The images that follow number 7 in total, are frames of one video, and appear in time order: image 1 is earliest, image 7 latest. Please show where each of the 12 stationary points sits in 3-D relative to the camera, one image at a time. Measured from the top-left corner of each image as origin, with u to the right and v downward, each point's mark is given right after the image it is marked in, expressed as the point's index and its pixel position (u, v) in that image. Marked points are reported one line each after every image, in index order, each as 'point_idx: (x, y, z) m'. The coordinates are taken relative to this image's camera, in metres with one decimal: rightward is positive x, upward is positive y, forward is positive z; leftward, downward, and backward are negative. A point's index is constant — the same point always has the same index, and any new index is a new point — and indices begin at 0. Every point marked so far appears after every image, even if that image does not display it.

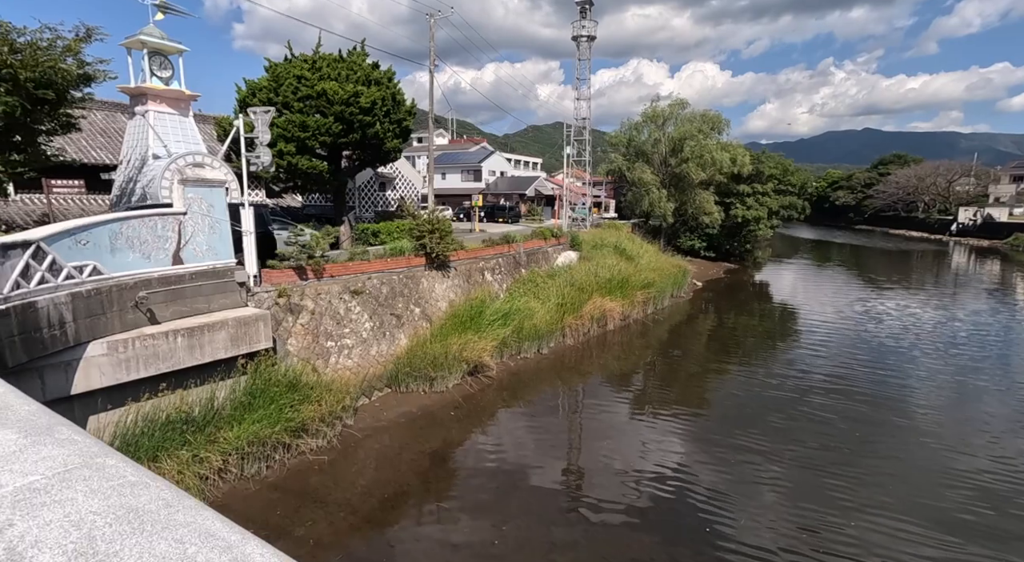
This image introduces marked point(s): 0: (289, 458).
0: (-3.3, -2.6, +8.4) m
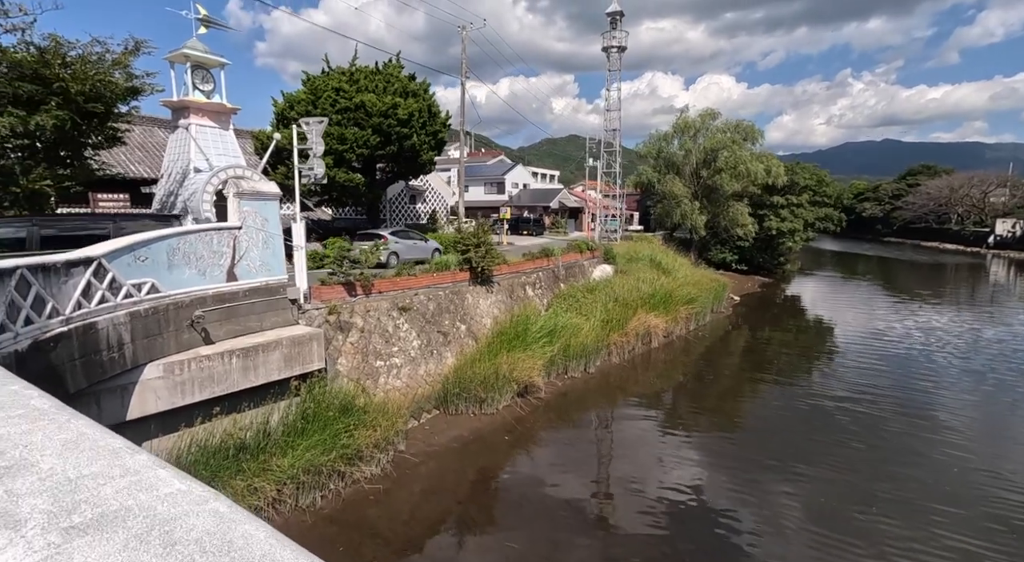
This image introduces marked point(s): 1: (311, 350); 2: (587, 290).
0: (-2.3, -2.8, +7.9) m
1: (-3.0, -1.0, +8.5) m
2: (+2.1, -0.3, +16.9) m
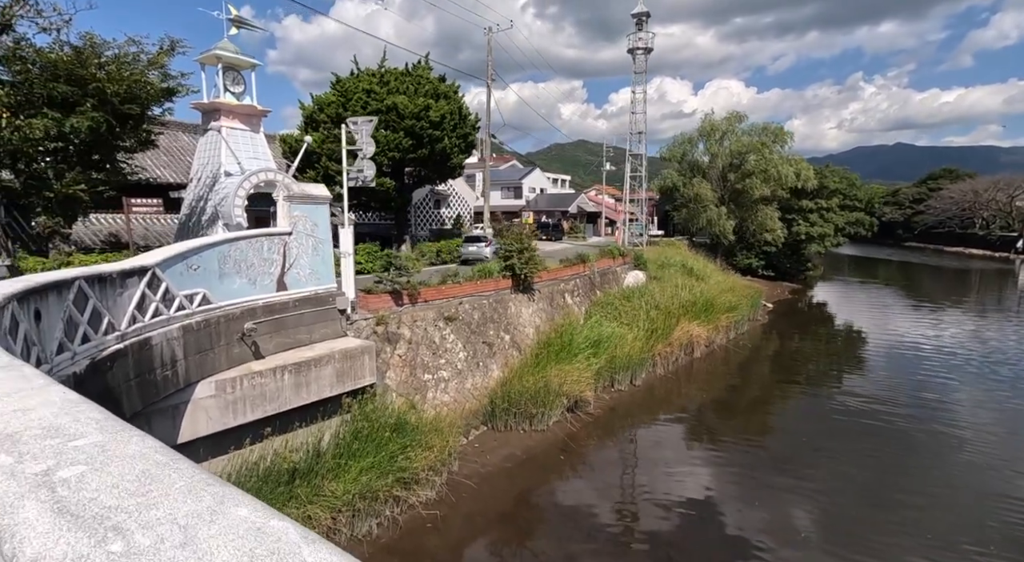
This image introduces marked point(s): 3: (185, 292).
0: (-1.4, -3.0, +7.4) m
1: (-2.1, -1.2, +8.0) m
2: (+3.1, -0.5, +16.3) m
3: (-3.4, -0.1, +6.0) m
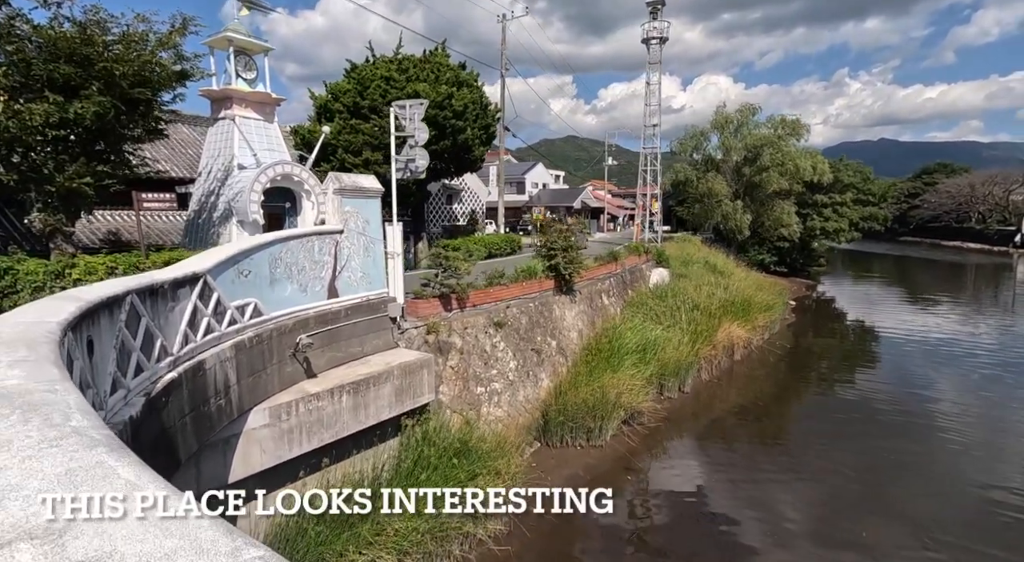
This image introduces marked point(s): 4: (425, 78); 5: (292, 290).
0: (-0.5, -3.0, +6.5) m
1: (-1.1, -1.2, +7.0) m
2: (+3.9, -0.4, +15.4) m
3: (-2.4, -0.2, +5.0) m
4: (-2.6, +6.2, +17.4) m
5: (-2.3, -0.1, +5.9) m
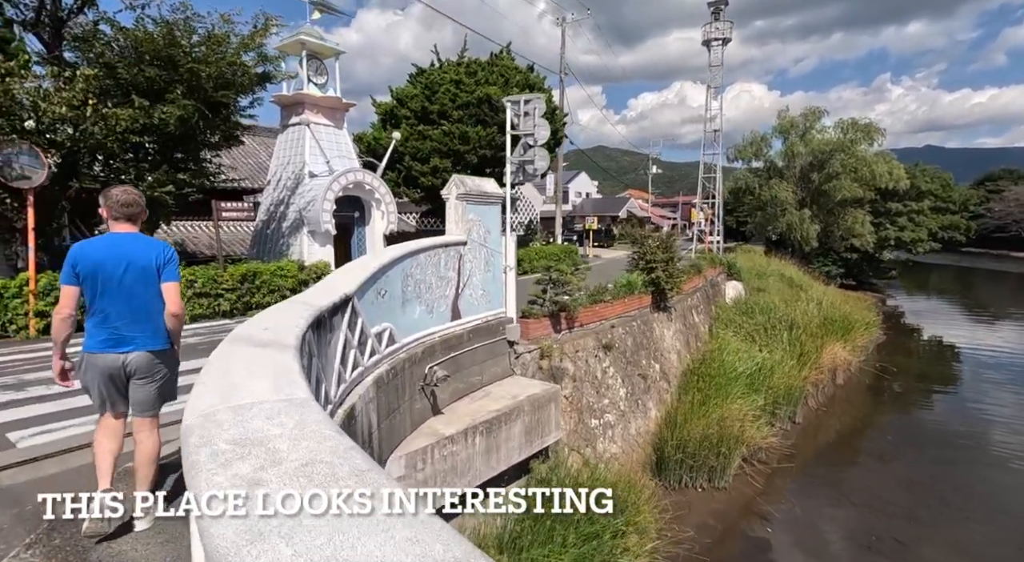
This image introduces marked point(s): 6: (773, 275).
0: (+1.0, -3.2, +5.5) m
1: (+0.4, -1.4, +6.1) m
2: (+5.9, -0.8, +14.2) m
3: (-1.0, -0.4, +4.2) m
4: (-0.5, +5.8, +16.7) m
5: (-0.8, -0.3, +5.1) m
6: (+9.4, +0.2, +20.7) m
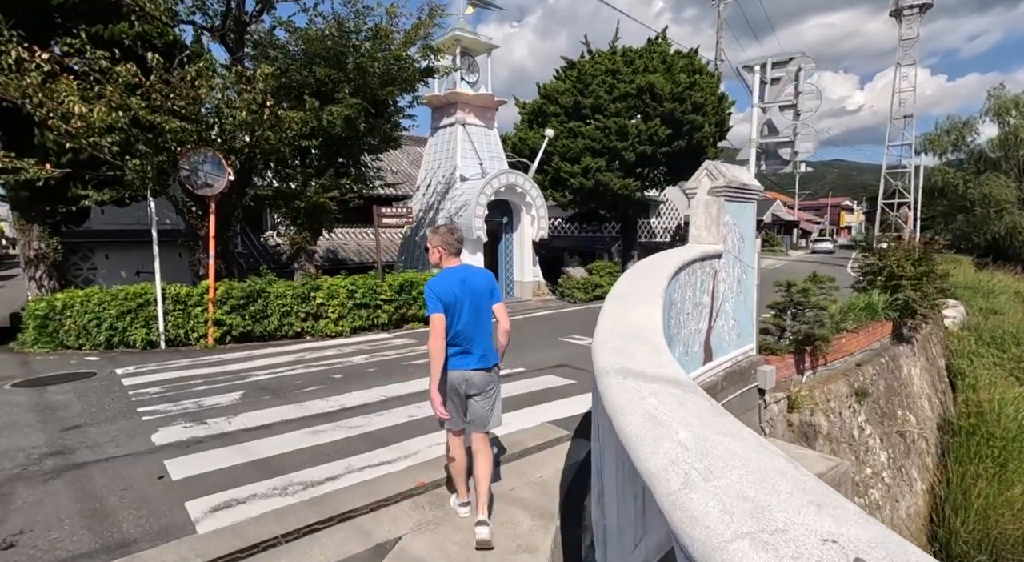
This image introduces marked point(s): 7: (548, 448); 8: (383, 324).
0: (+2.9, -3.5, +3.6) m
1: (+2.4, -1.7, +4.3) m
2: (+9.5, -1.2, +11.2) m
3: (+0.7, -0.6, +2.7) m
4: (+3.8, +5.5, +14.9) m
5: (+1.0, -0.5, +3.5) m
6: (+14.2, -0.3, +16.8) m
7: (+0.3, -1.2, +4.2) m
8: (-2.5, -0.9, +11.3) m
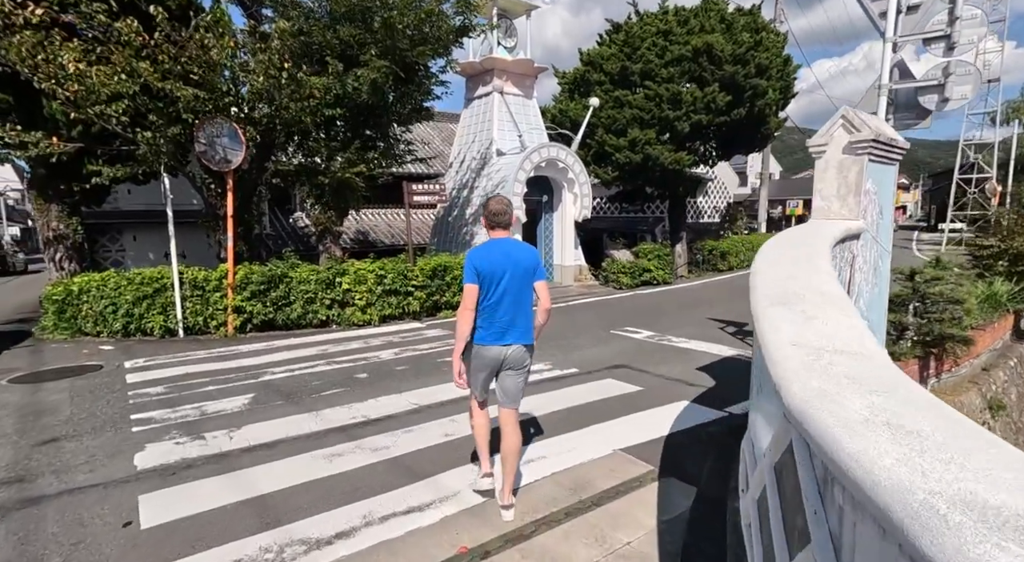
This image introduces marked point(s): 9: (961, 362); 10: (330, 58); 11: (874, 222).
0: (+3.2, -3.4, +2.5) m
1: (+2.8, -1.6, +3.2) m
2: (+10.2, -0.9, +9.6) m
3: (+1.0, -0.5, +1.6) m
4: (+4.8, +5.9, +13.4) m
5: (+1.4, -0.5, +2.5) m
6: (+15.2, +0.1, +15.0) m
7: (+0.6, -1.2, +3.1) m
8: (-1.8, -0.6, +10.4) m
9: (+4.2, -0.8, +5.3) m
10: (-2.7, +3.2, +8.1) m
11: (+2.2, +0.3, +3.3) m
